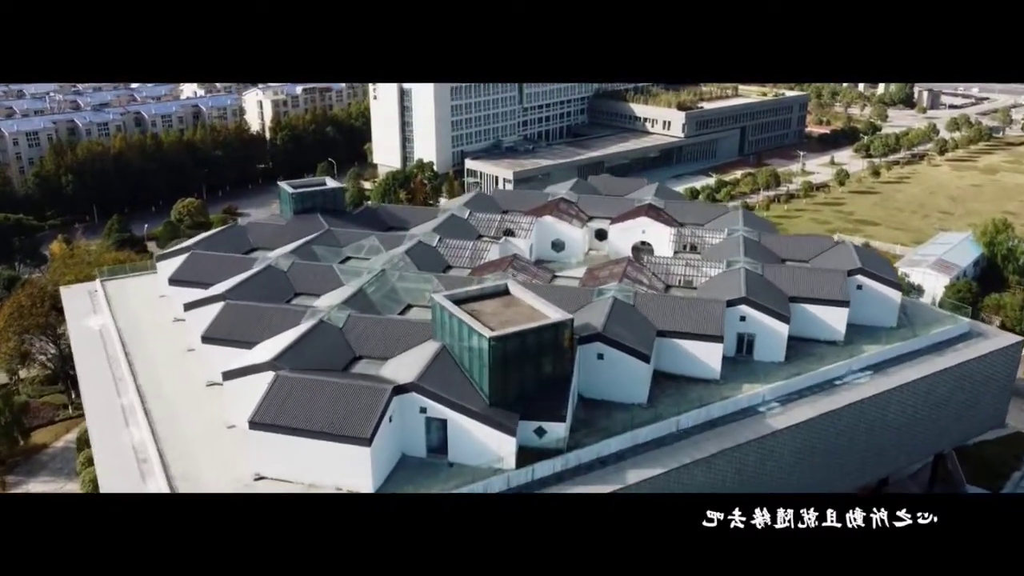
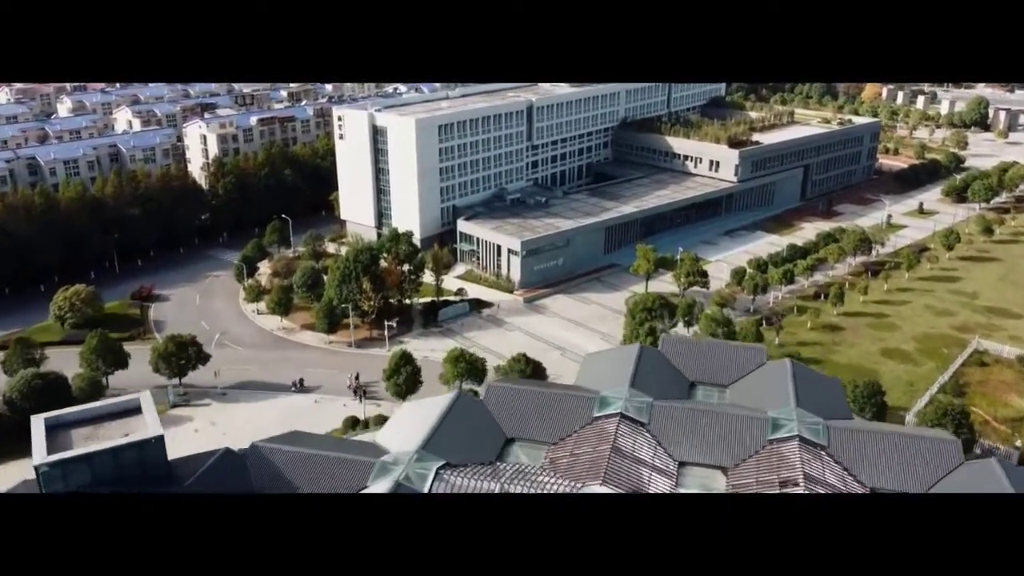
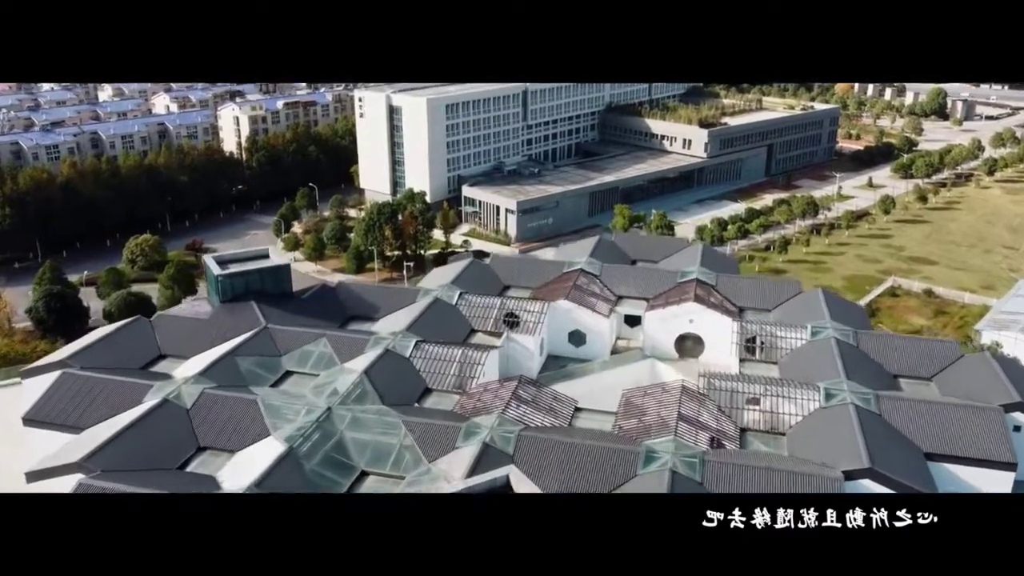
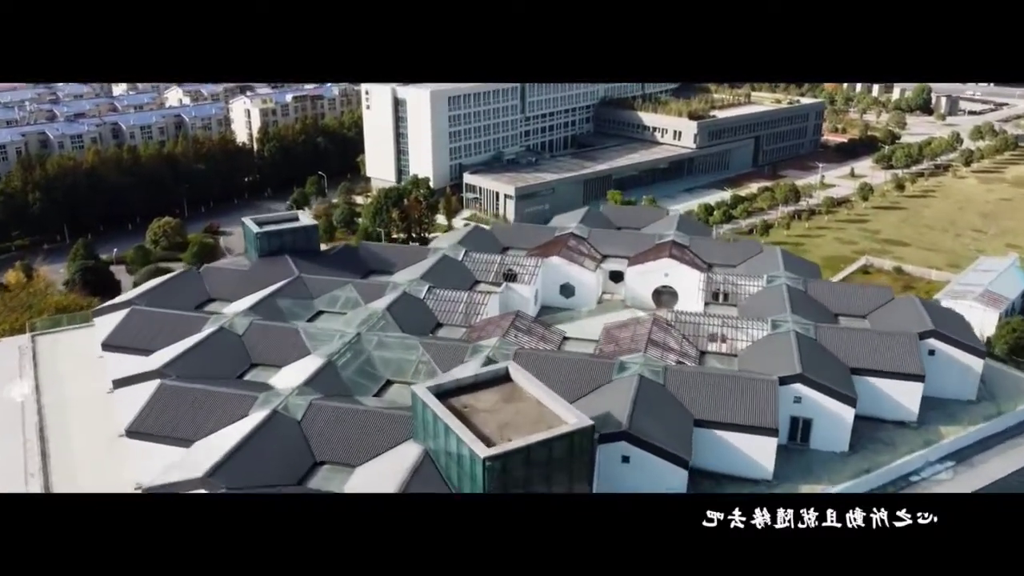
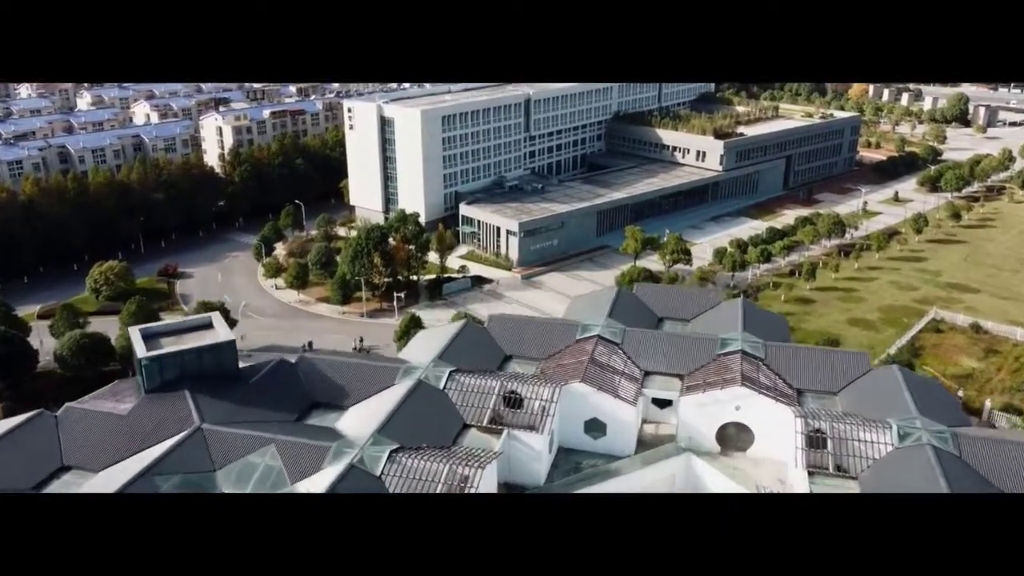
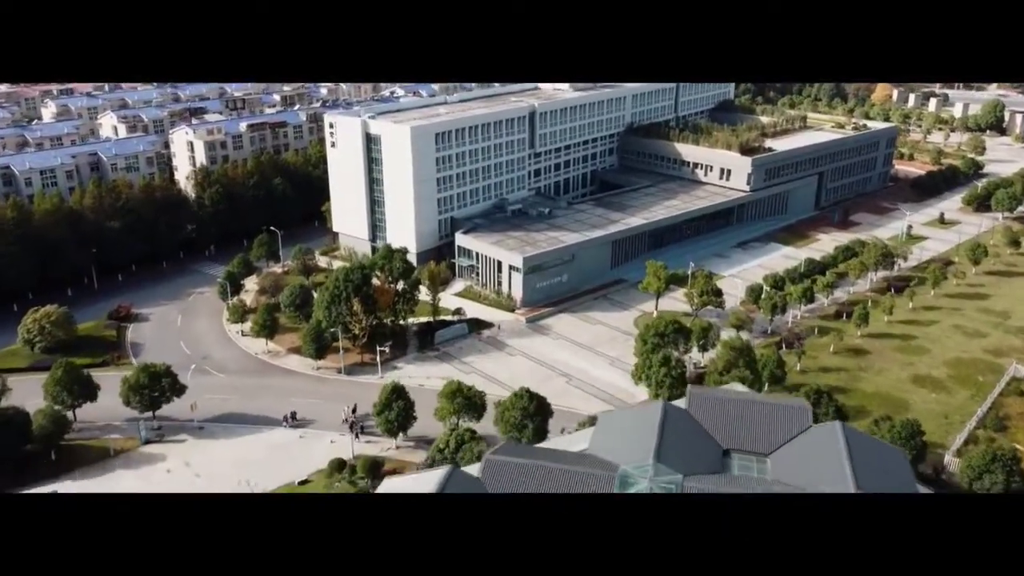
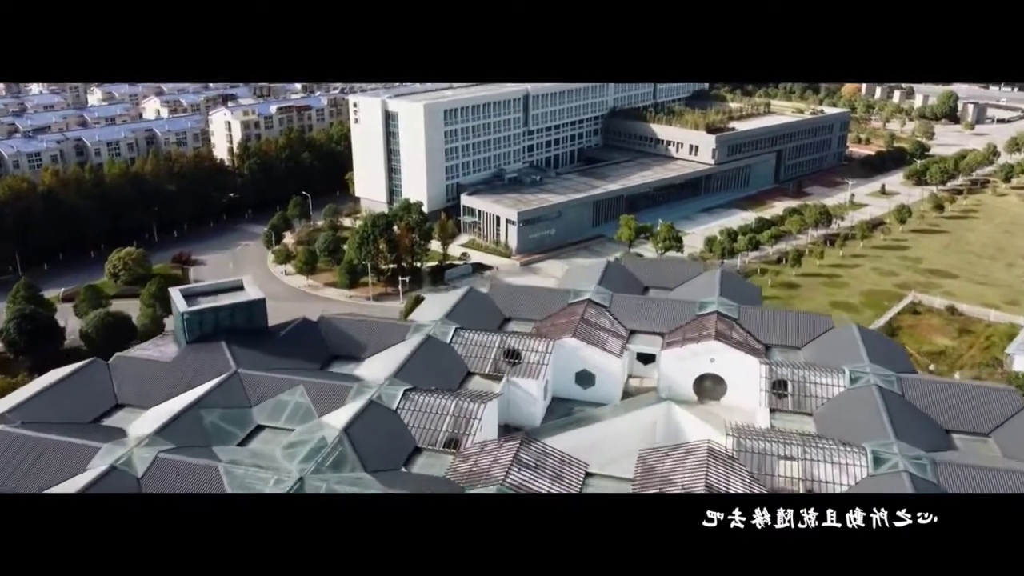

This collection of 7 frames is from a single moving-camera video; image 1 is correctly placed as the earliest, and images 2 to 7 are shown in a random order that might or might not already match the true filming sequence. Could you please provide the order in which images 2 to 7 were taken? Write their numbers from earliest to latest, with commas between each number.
4, 3, 7, 5, 2, 6
